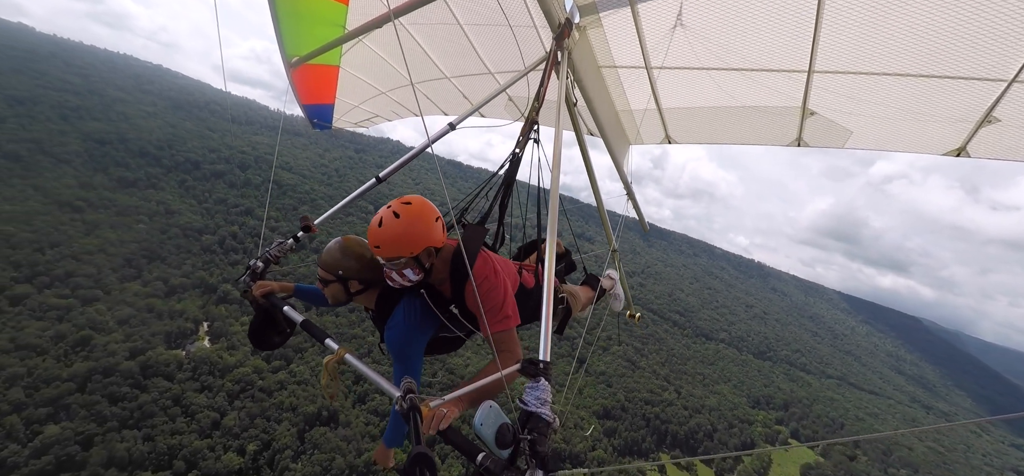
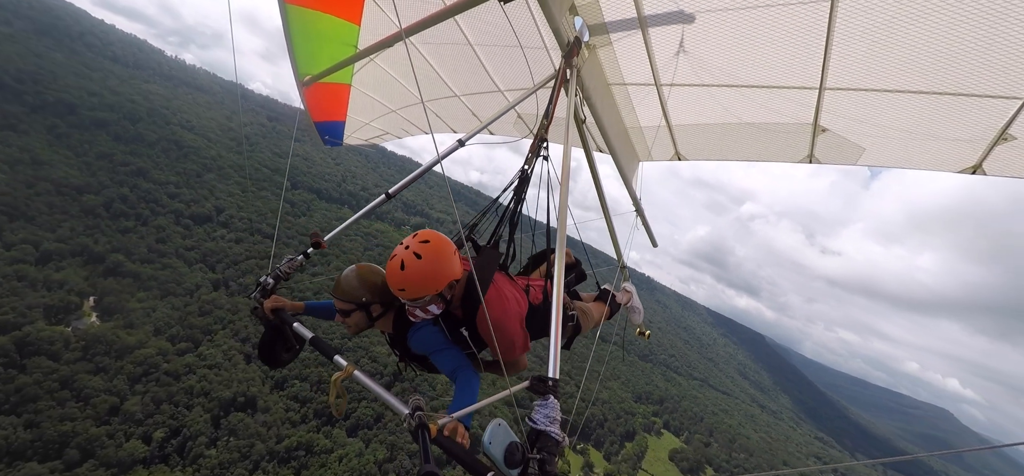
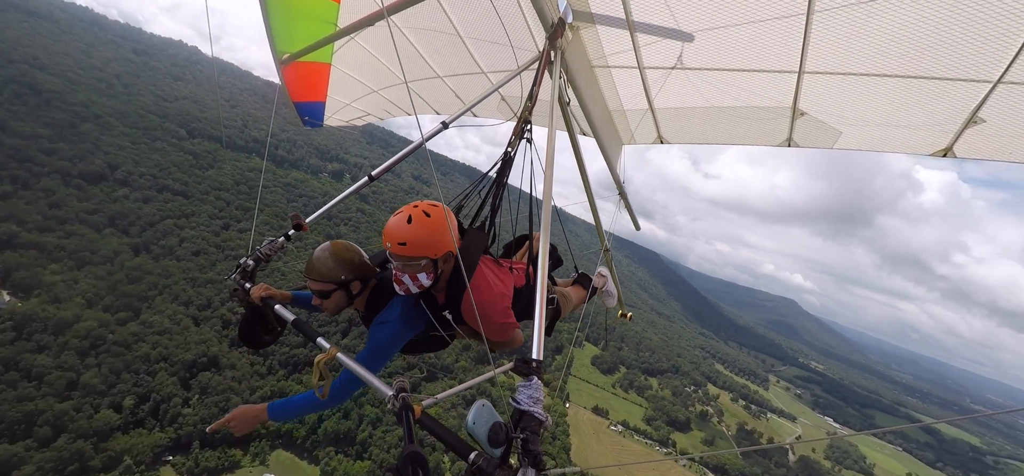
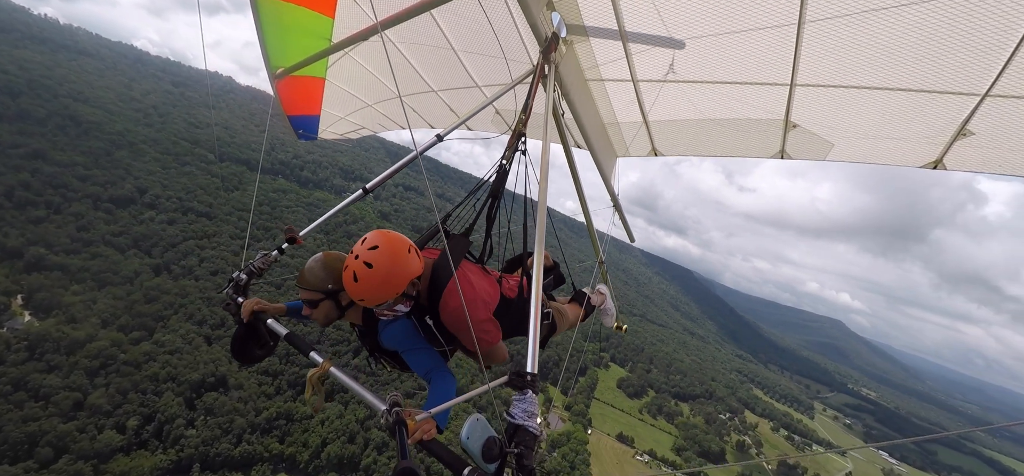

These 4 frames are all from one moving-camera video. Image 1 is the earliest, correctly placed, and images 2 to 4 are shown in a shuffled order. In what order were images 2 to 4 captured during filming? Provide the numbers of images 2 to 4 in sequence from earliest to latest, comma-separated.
2, 4, 3
